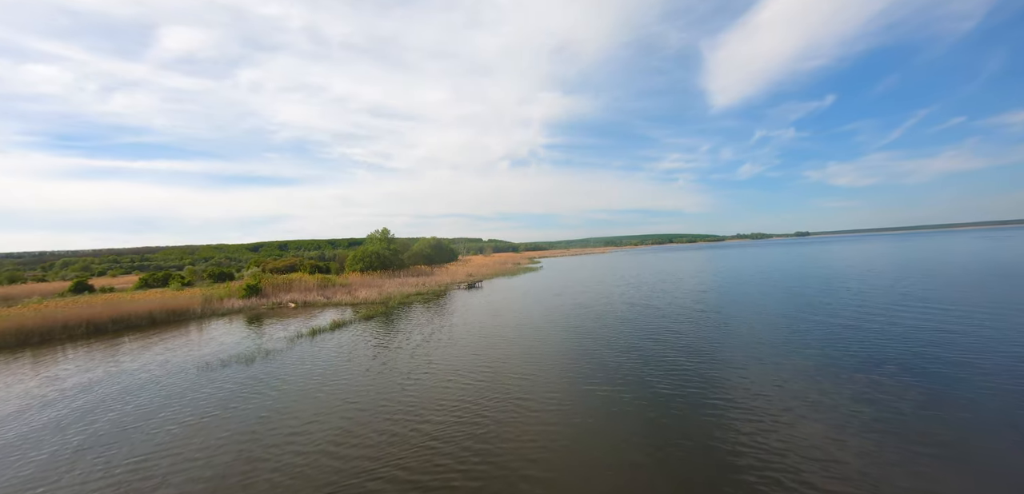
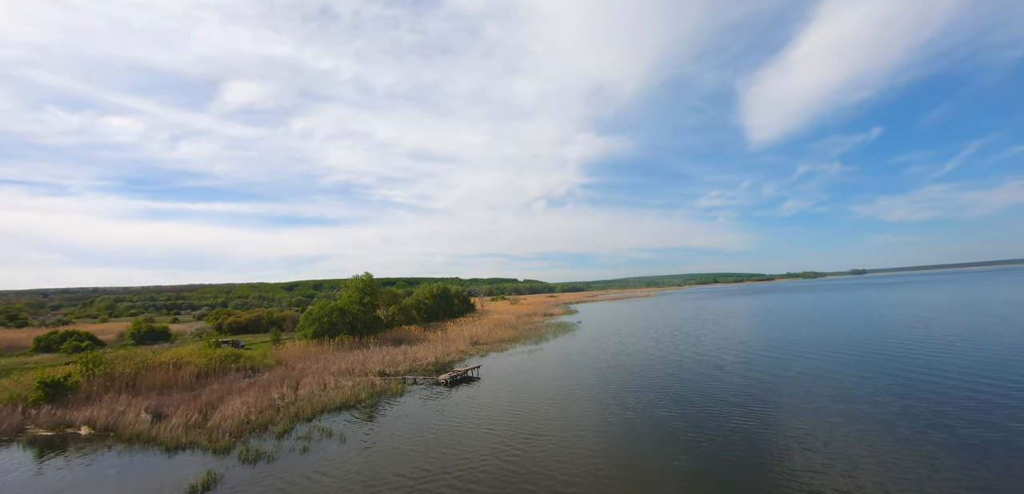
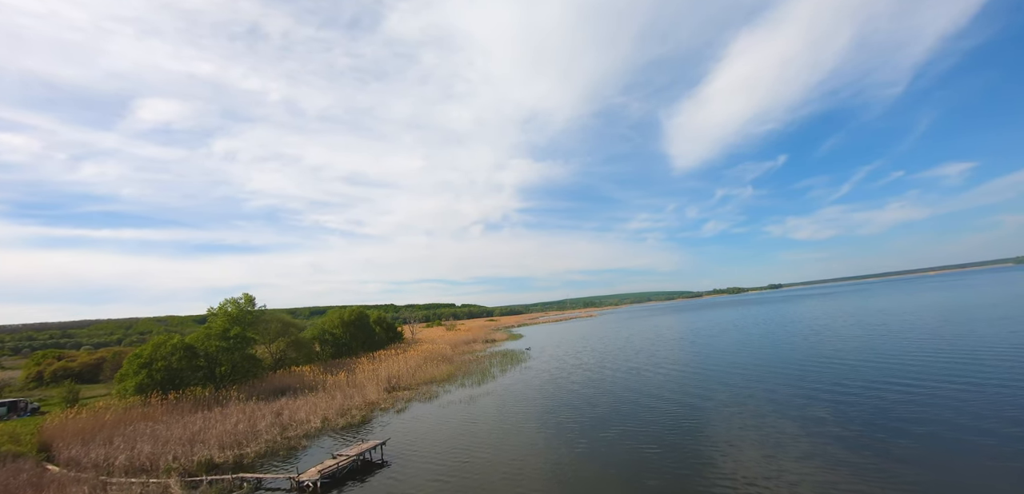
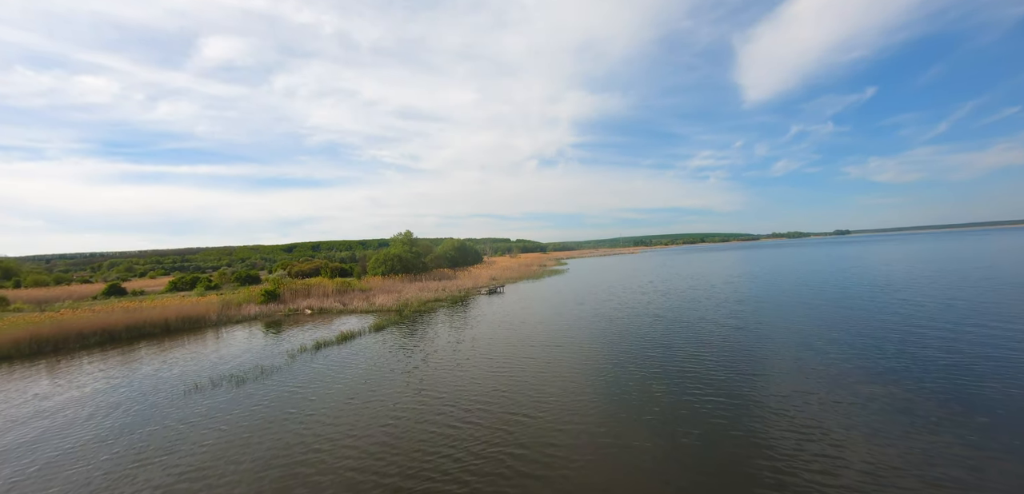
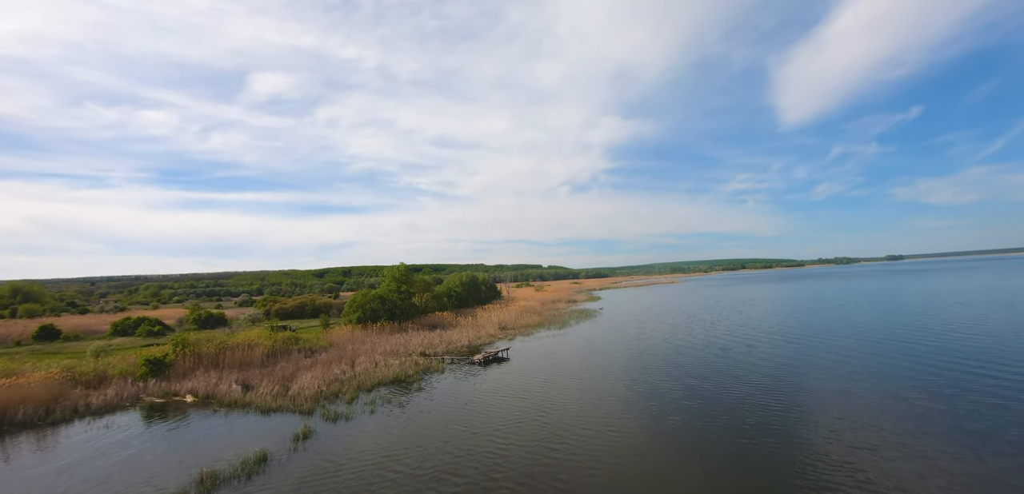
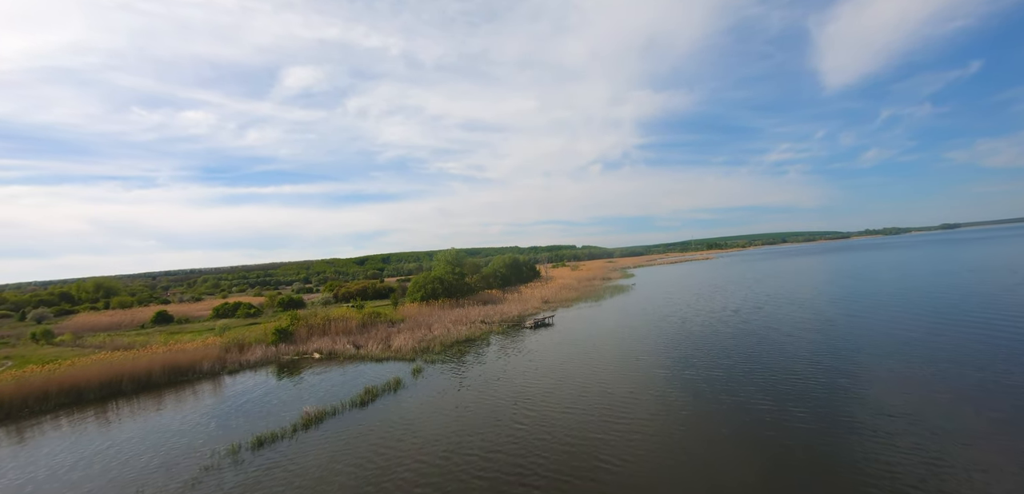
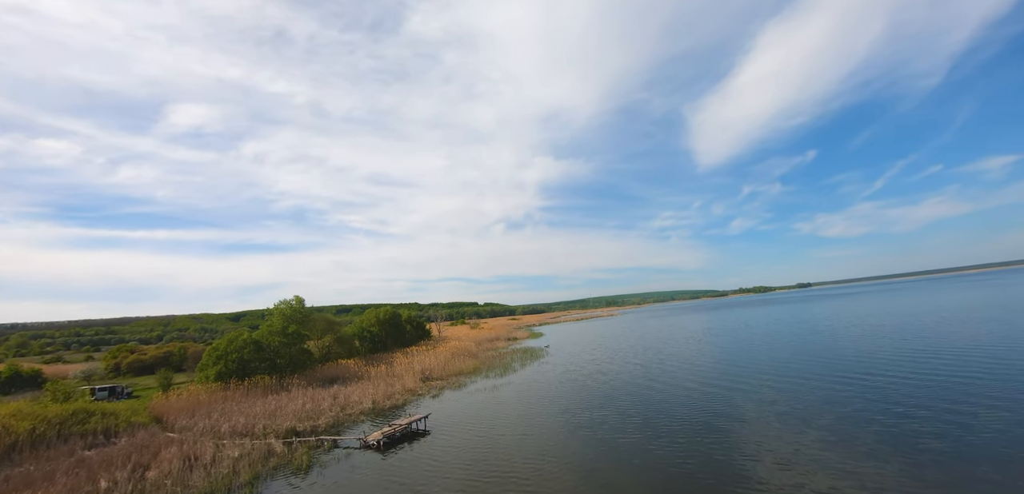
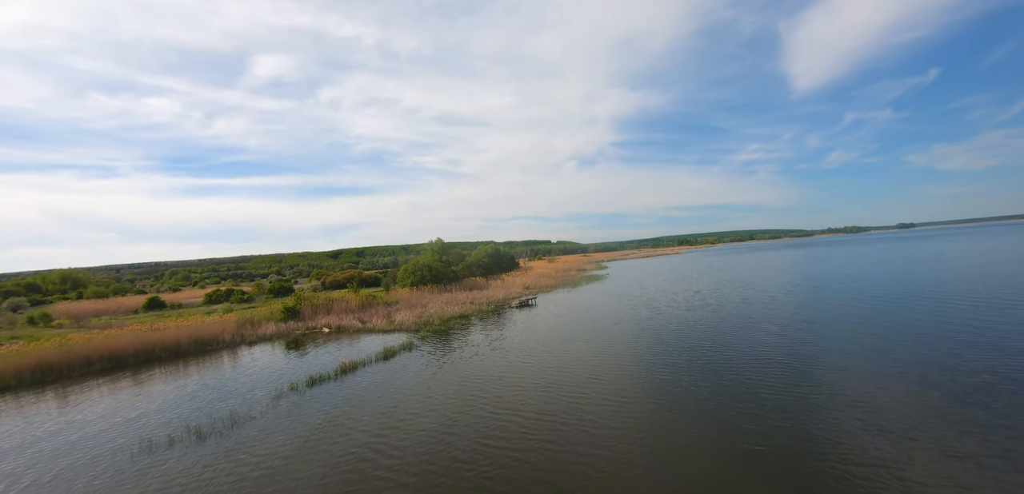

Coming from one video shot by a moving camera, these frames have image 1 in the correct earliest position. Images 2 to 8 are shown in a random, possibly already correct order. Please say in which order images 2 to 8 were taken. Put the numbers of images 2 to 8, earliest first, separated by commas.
4, 8, 6, 5, 2, 7, 3
